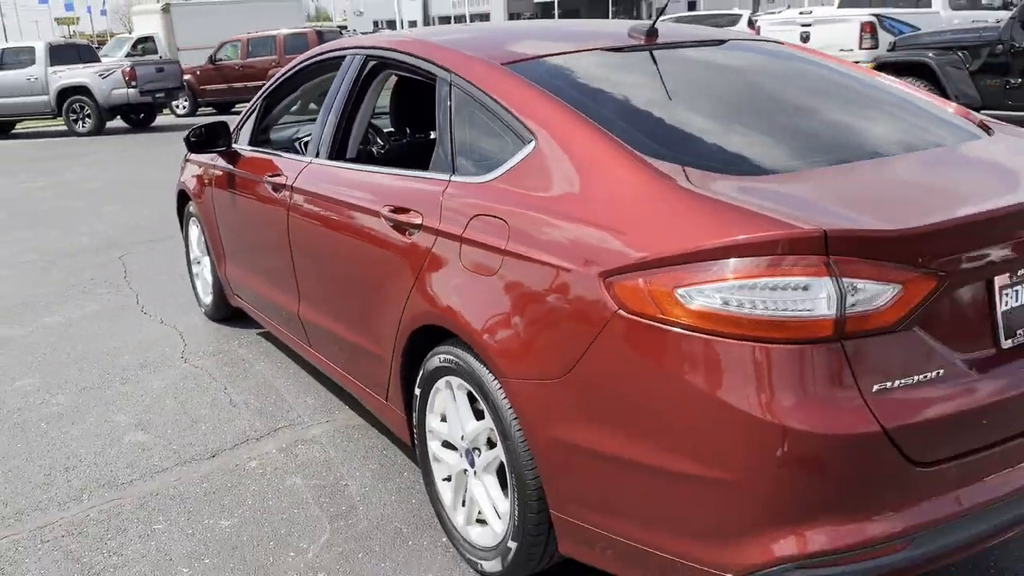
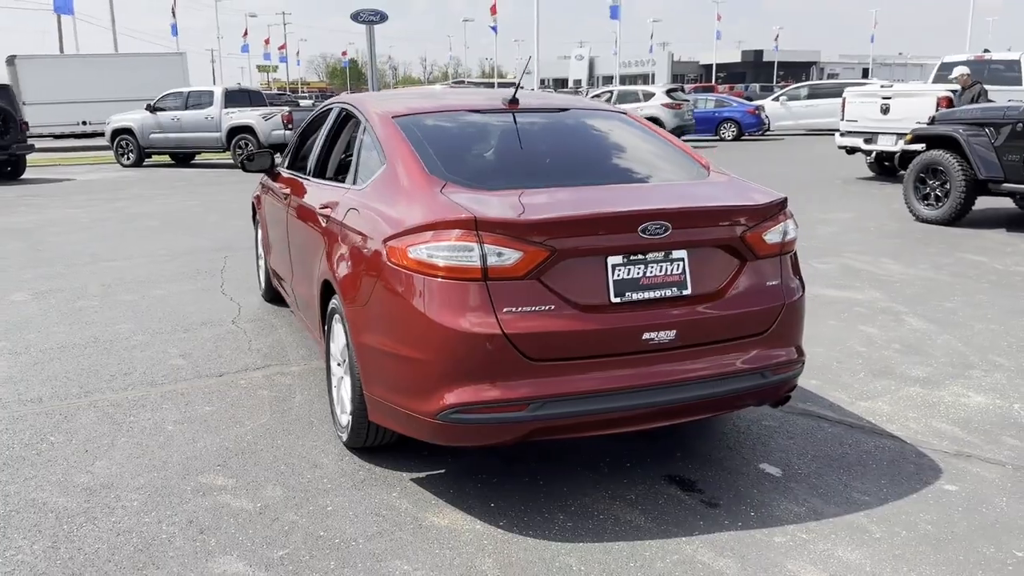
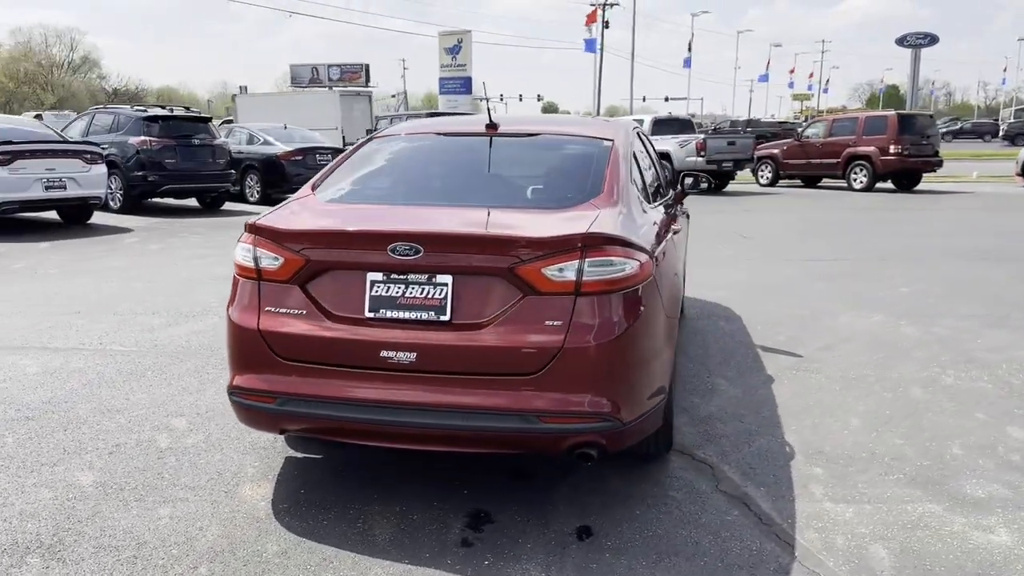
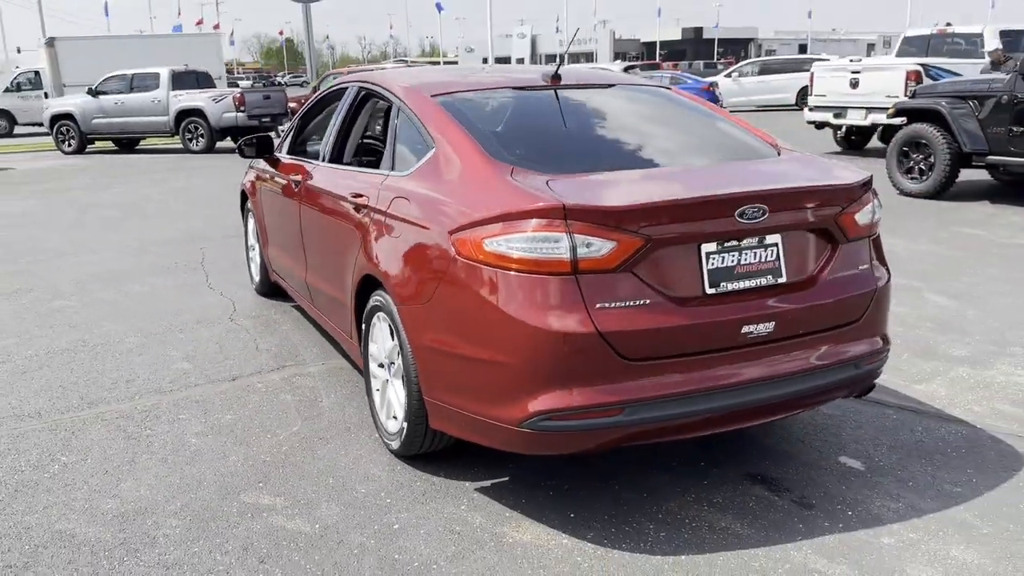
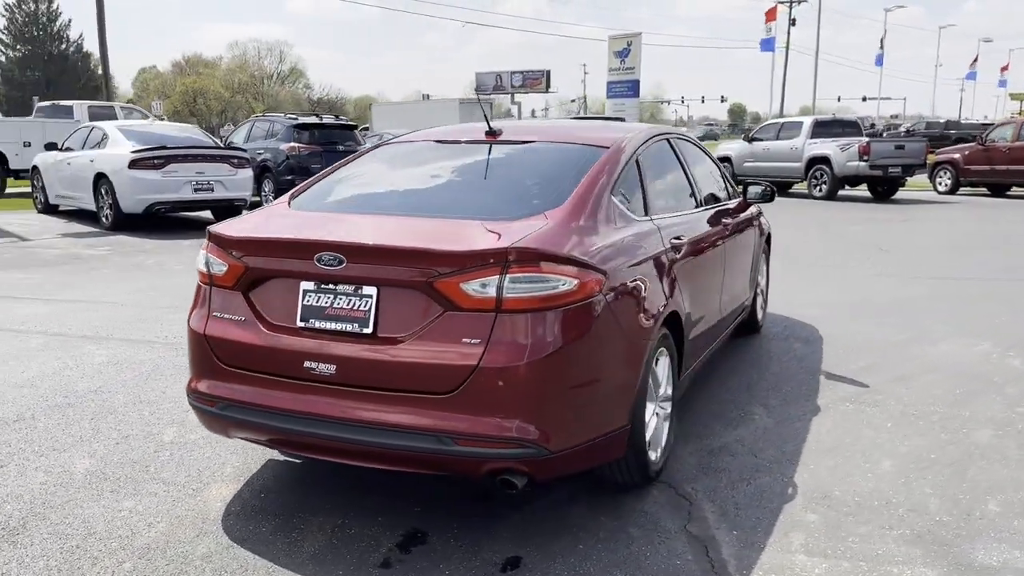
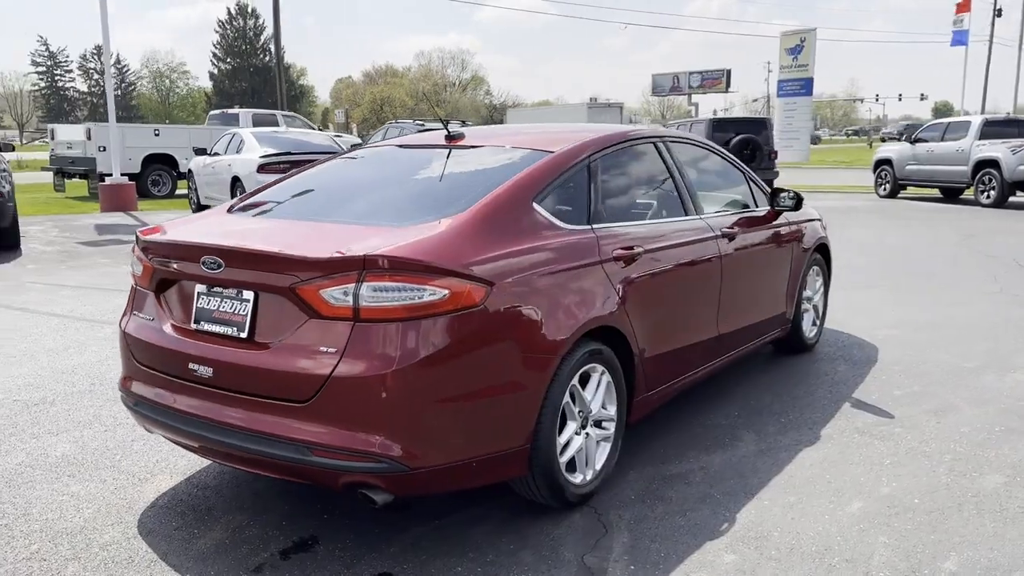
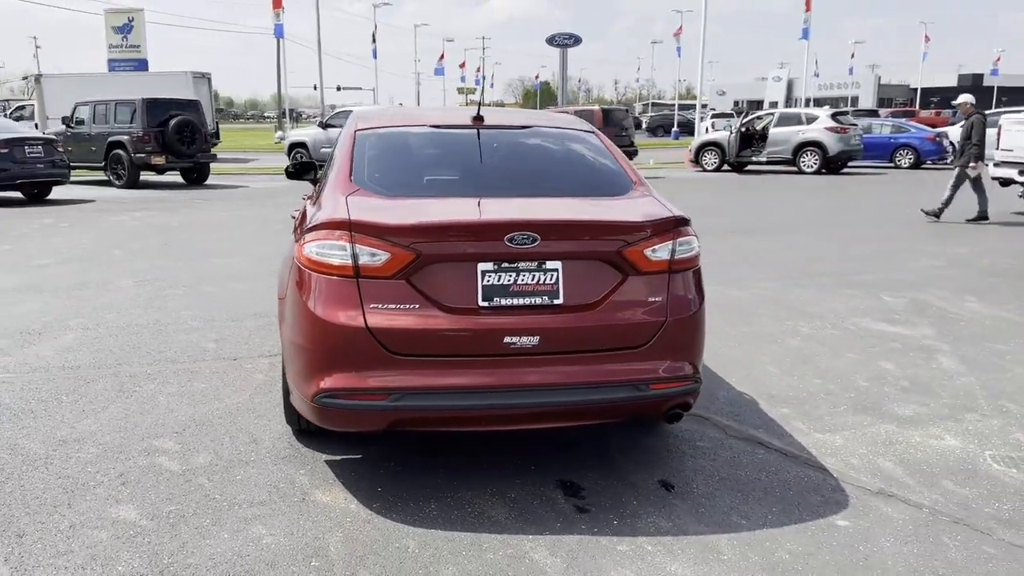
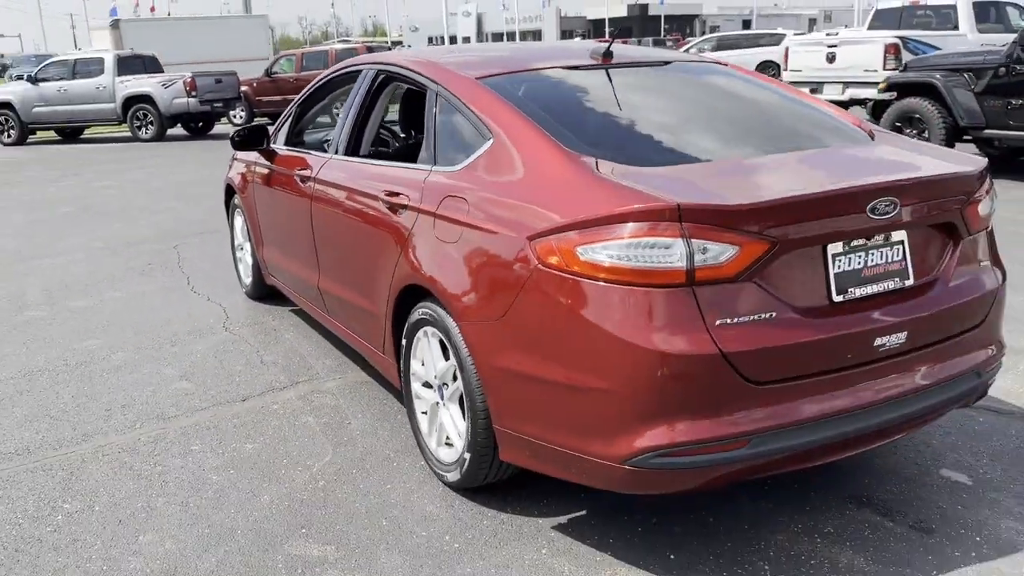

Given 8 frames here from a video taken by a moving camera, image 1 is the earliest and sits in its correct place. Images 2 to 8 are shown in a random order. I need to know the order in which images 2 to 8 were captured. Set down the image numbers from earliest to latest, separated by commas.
8, 4, 2, 7, 3, 5, 6
